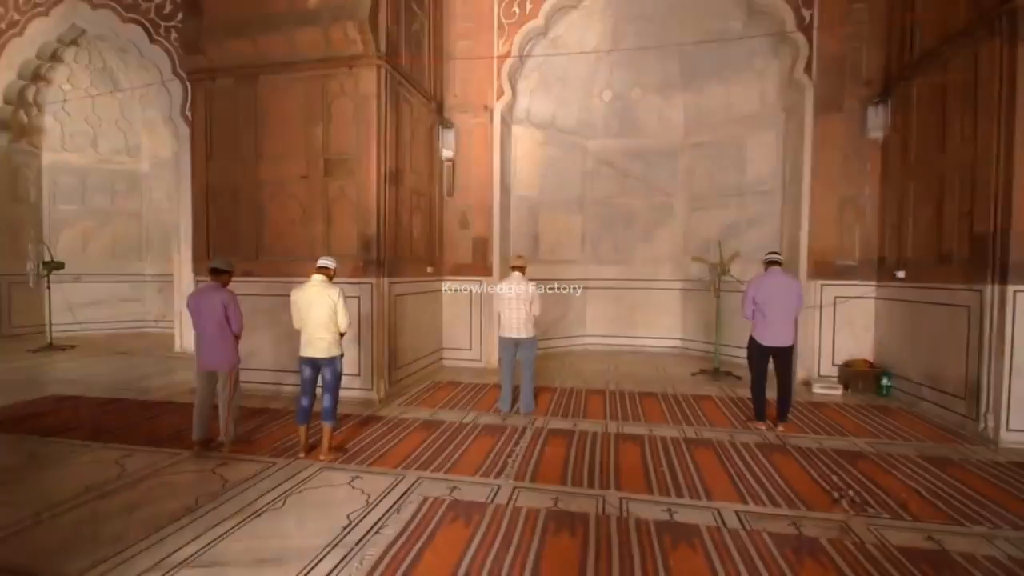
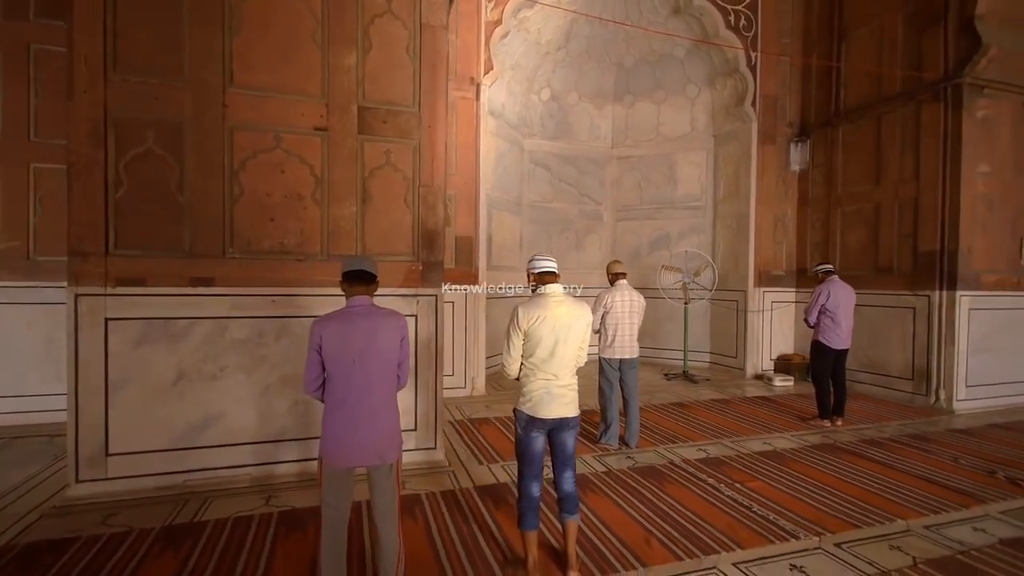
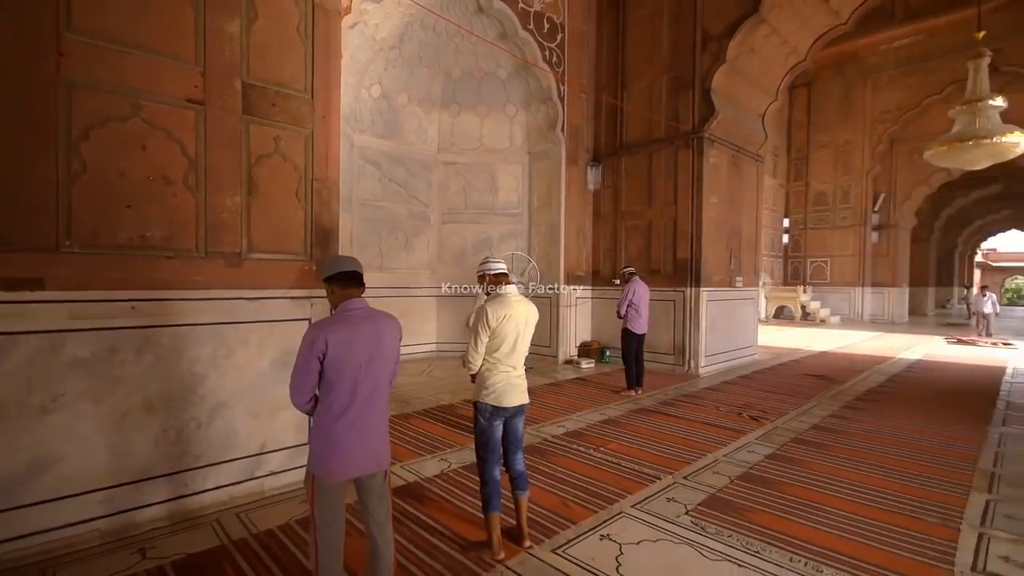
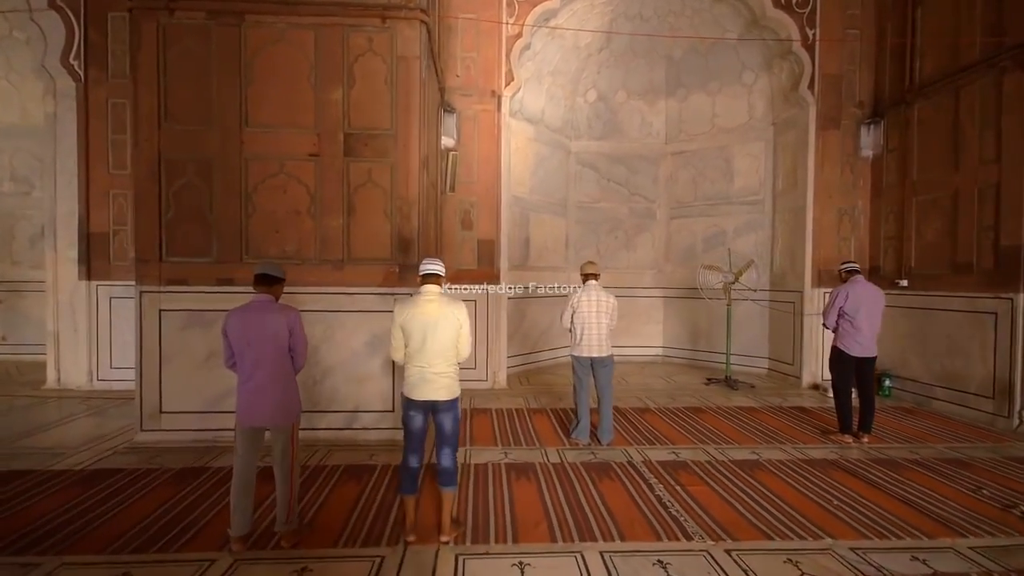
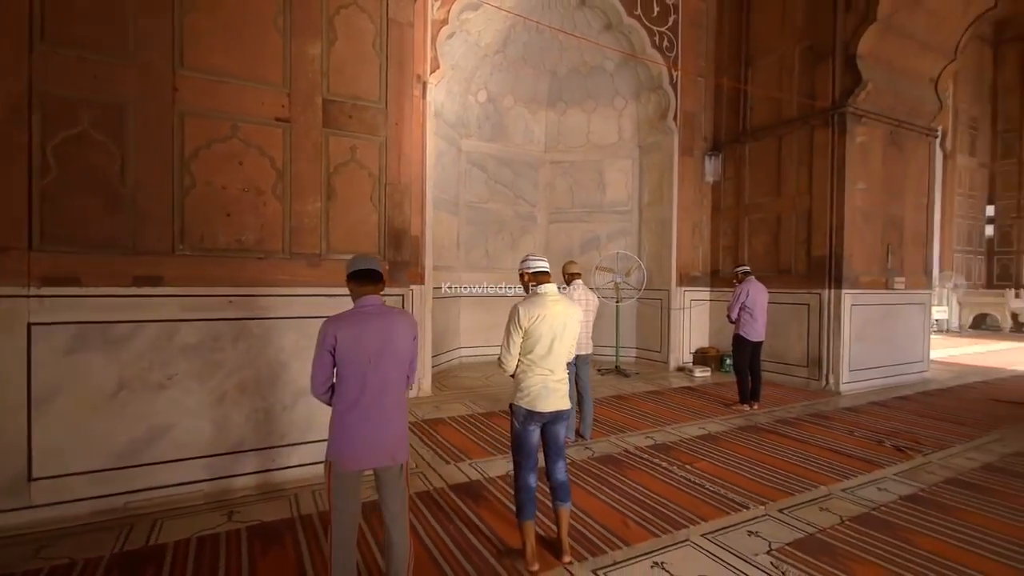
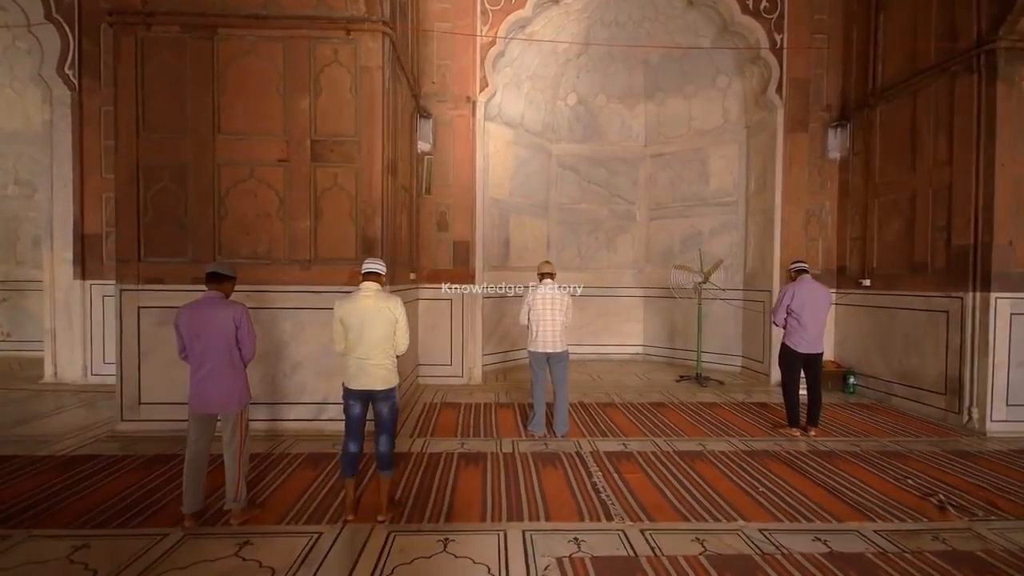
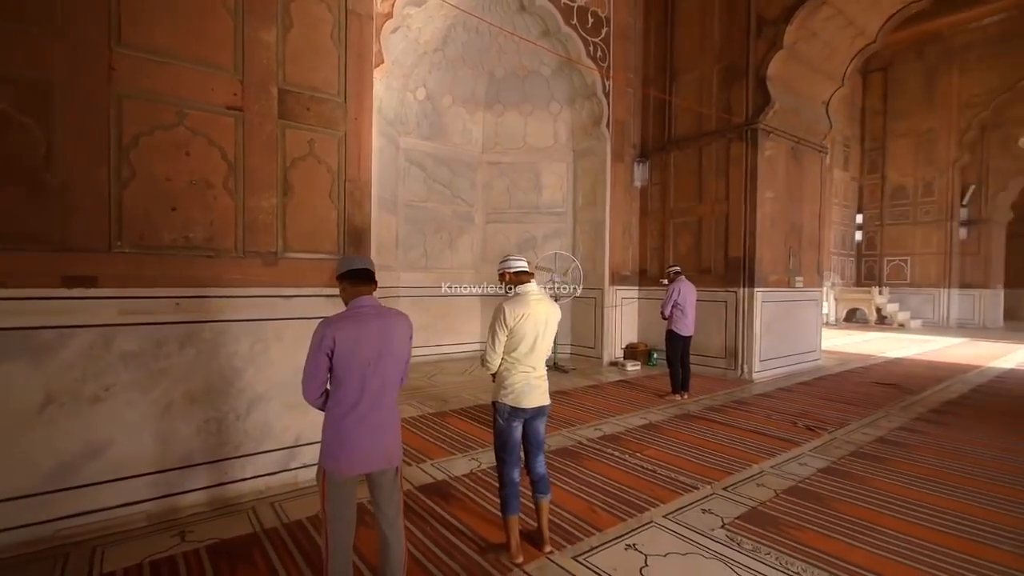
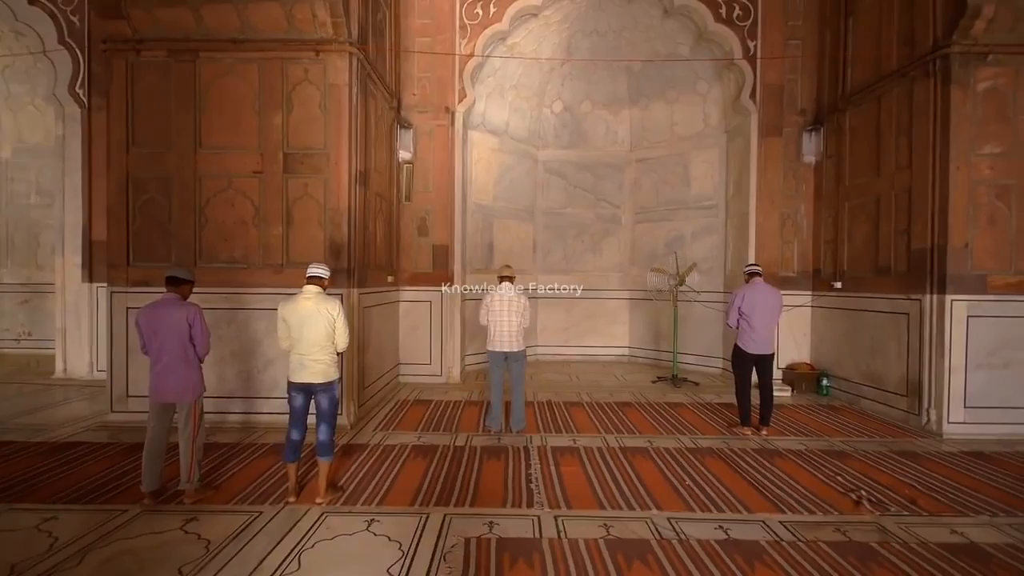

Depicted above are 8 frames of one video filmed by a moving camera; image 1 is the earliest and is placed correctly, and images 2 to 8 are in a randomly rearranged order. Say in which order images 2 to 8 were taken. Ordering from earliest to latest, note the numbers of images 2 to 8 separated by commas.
8, 6, 4, 2, 5, 7, 3
